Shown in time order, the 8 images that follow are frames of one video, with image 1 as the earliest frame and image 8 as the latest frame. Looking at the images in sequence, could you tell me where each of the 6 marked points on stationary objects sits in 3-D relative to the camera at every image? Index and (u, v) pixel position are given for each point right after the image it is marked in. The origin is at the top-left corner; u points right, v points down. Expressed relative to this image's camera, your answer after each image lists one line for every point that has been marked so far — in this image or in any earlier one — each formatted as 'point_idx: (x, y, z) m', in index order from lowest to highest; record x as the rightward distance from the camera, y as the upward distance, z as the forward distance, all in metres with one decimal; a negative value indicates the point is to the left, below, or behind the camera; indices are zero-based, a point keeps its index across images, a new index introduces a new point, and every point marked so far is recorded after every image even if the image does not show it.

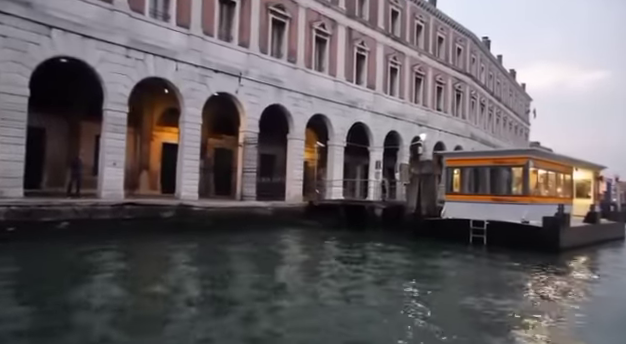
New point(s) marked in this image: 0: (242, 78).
0: (-2.8, +3.7, +18.4) m
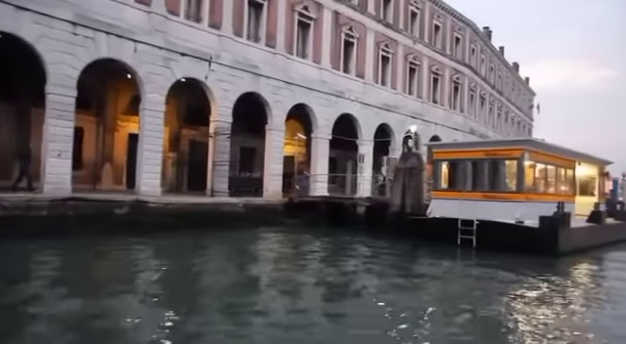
0: (-3.6, +4.0, +16.8) m
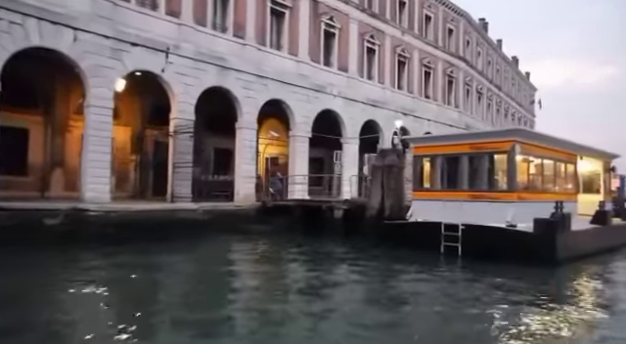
0: (-4.7, +3.9, +15.2) m
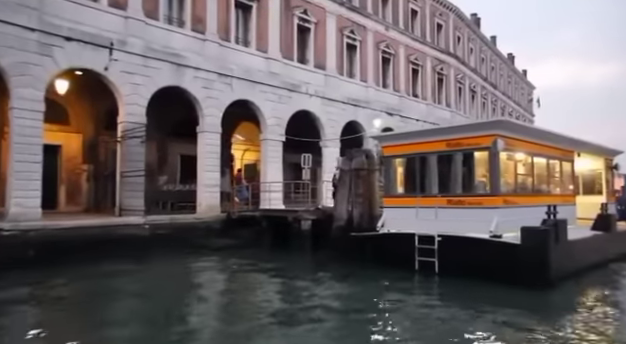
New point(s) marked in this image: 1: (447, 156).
0: (-5.8, +3.6, +13.6) m
1: (+2.9, +0.3, +9.9) m
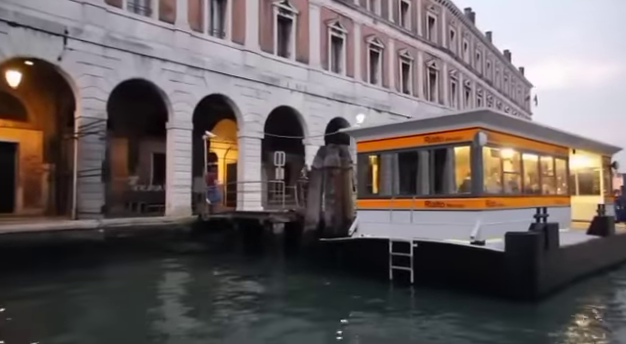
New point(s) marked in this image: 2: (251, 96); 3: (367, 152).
0: (-6.6, +3.6, +12.5) m
1: (+2.1, +0.4, +8.9) m
2: (-2.3, +2.9, +17.5) m
3: (+1.1, +0.4, +9.9) m
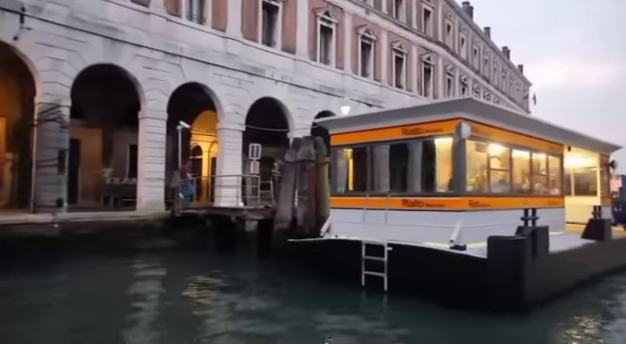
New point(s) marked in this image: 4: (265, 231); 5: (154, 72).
0: (-7.1, +3.8, +11.6) m
1: (+1.5, +0.5, +8.0) m
2: (-2.9, +3.1, +16.6) m
3: (+0.6, +0.5, +9.1) m
4: (-1.2, -1.5, +11.8) m
5: (-4.9, +3.1, +14.3) m
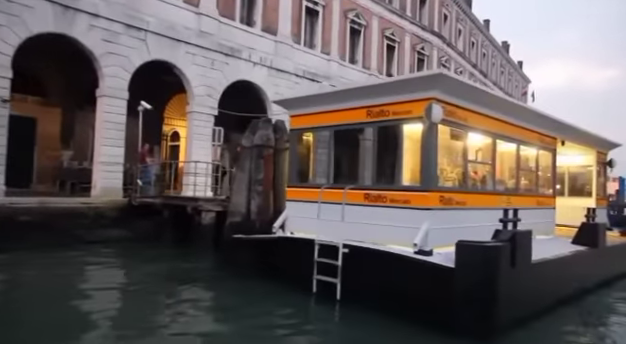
0: (-7.8, +4.3, +10.3) m
1: (+0.8, +0.6, +6.8) m
2: (-3.6, +3.5, +15.4) m
3: (-0.2, +0.7, +7.9) m
4: (-2.0, -1.2, +10.7) m
5: (-5.6, +3.5, +13.1) m
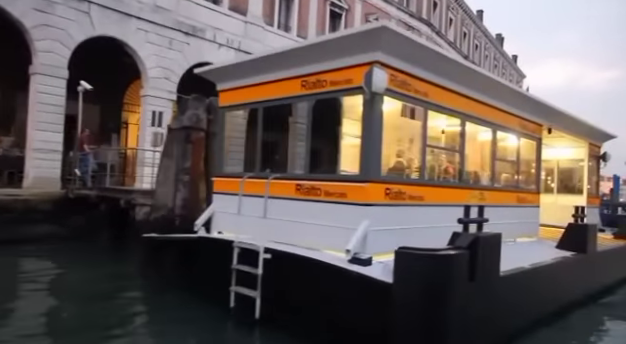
0: (-8.7, +4.6, +8.9) m
1: (-0.1, +0.8, +5.5) m
2: (-4.5, +3.8, +13.9) m
3: (-1.1, +0.9, +6.5) m
4: (-3.0, -1.0, +9.3) m
5: (-6.5, +3.8, +11.6) m
